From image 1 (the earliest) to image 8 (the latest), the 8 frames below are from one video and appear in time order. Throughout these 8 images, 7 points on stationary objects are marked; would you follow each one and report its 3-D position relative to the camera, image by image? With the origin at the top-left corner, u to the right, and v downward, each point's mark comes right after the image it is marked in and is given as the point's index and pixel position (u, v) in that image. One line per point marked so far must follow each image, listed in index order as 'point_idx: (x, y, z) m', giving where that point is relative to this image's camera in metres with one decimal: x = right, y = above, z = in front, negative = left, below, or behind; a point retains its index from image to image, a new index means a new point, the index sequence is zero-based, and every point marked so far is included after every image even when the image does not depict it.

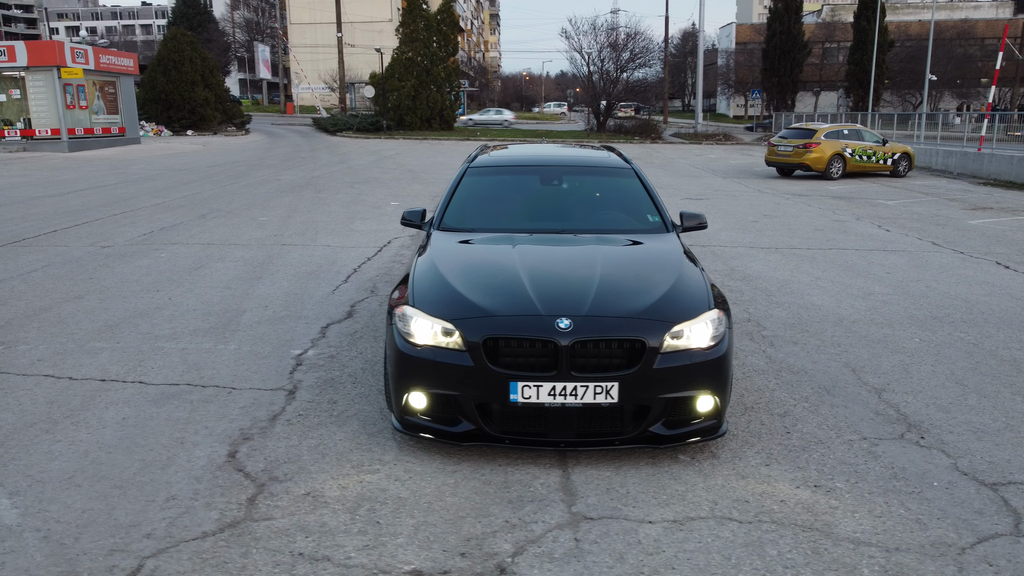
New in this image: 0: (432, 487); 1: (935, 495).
0: (-0.4, -0.9, +3.7) m
1: (+1.9, -0.9, +3.7) m
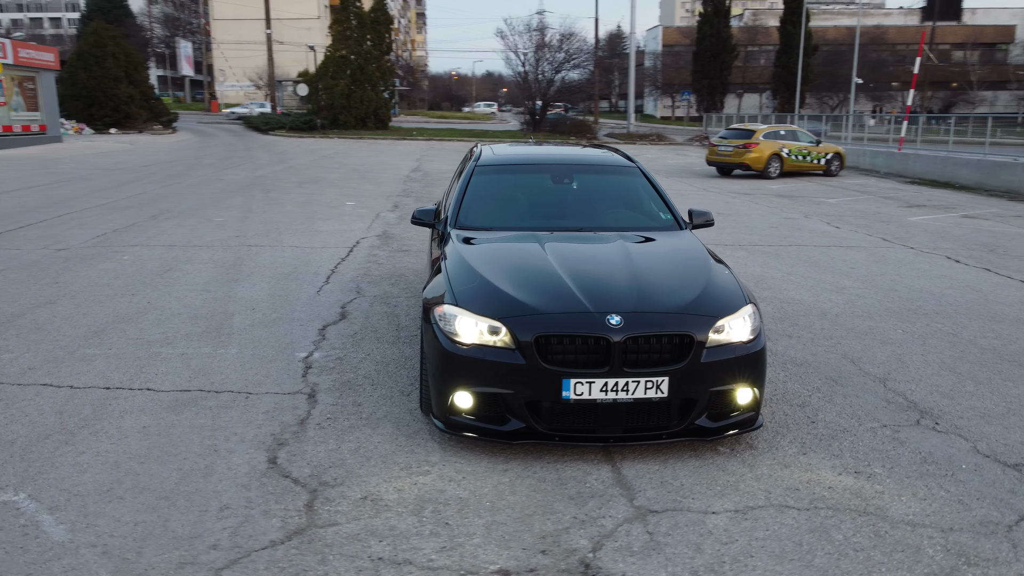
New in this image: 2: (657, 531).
0: (-0.1, -0.9, +3.7) m
1: (+2.2, -0.9, +3.9) m
2: (+0.6, -1.0, +3.3) m
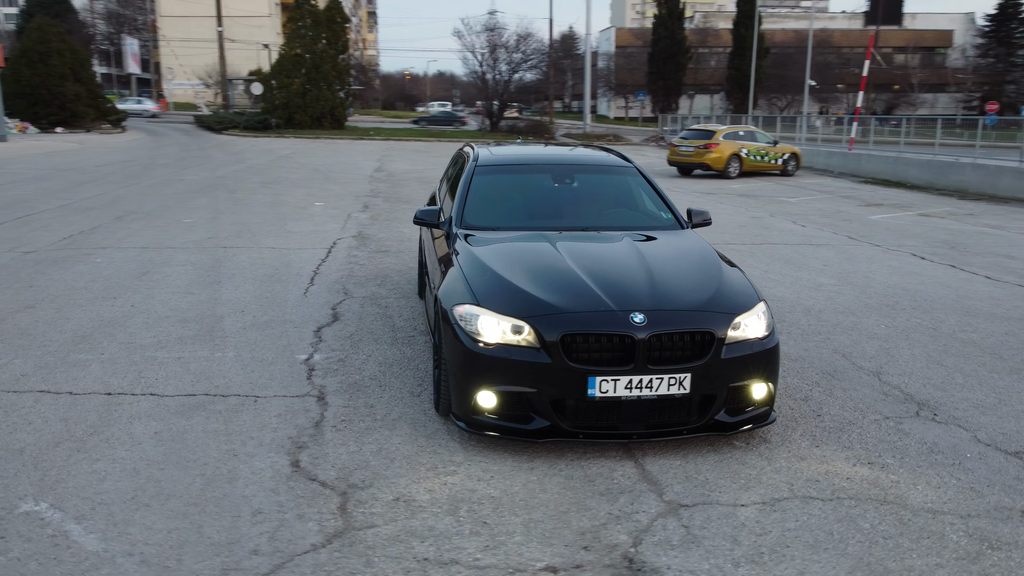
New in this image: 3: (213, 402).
0: (0.0, -0.9, +3.7) m
1: (+2.3, -0.9, +4.0) m
2: (+0.8, -1.0, +3.4) m
3: (-1.7, -0.6, +4.6) m
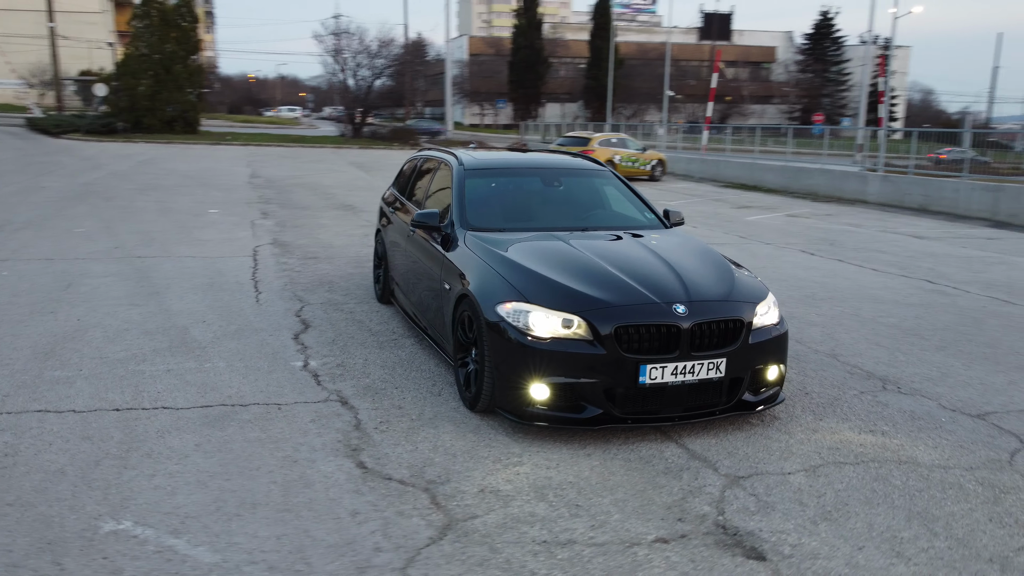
0: (+0.4, -0.9, +3.9) m
1: (+2.5, -0.8, +4.7) m
2: (+1.1, -0.9, +3.7) m
3: (-1.5, -0.7, +4.5) m
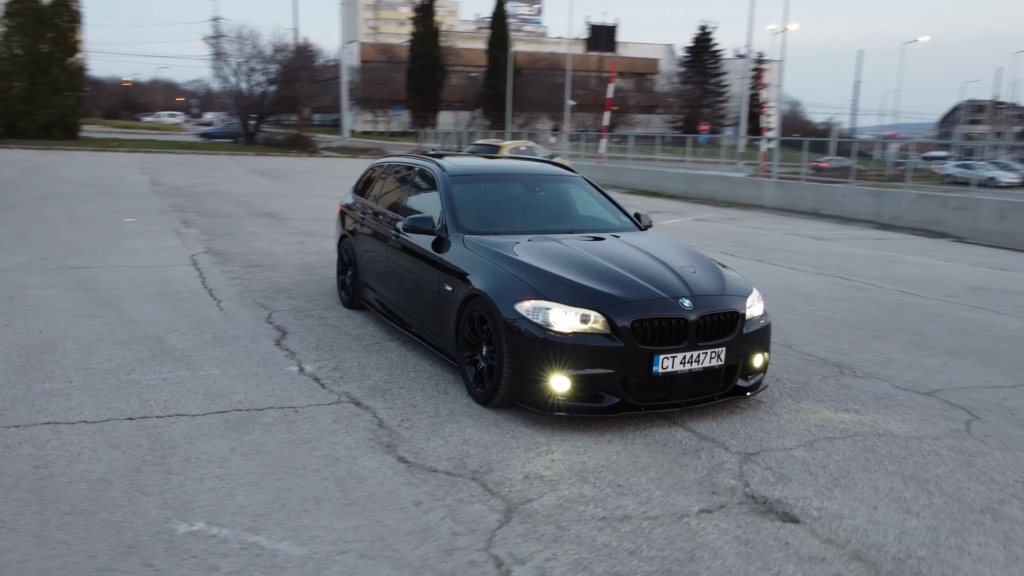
0: (+0.5, -0.9, +4.2) m
1: (+2.6, -0.7, +5.2) m
2: (+1.3, -0.9, +4.1) m
3: (-1.4, -0.7, +4.5) m
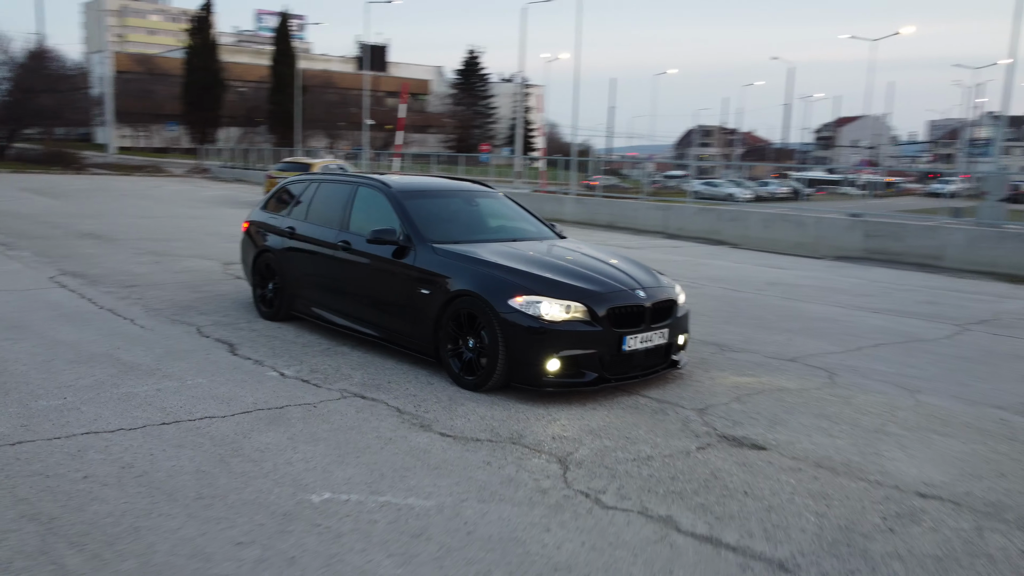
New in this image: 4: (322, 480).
0: (+0.6, -0.8, +5.1) m
1: (+2.2, -0.7, +6.7) m
2: (+1.4, -0.8, +5.3) m
3: (-1.4, -0.8, +4.9) m
4: (-0.9, -0.9, +3.9) m
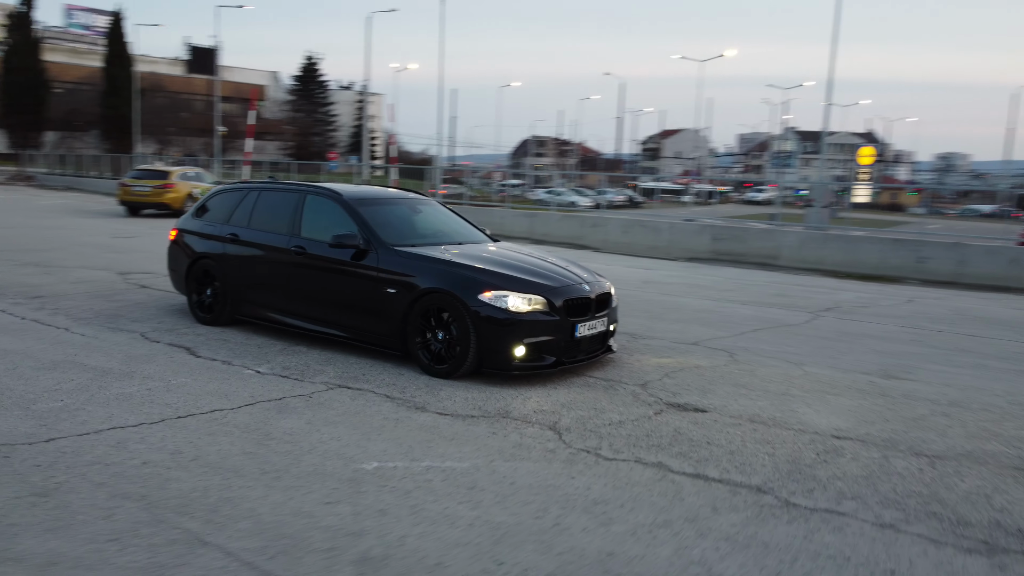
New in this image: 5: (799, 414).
0: (+0.4, -0.8, +5.9) m
1: (+1.7, -0.6, +7.8) m
2: (+1.1, -0.8, +6.2) m
3: (-1.5, -0.8, +5.3) m
4: (-0.8, -0.9, +4.4) m
5: (+2.0, -0.9, +5.7) m
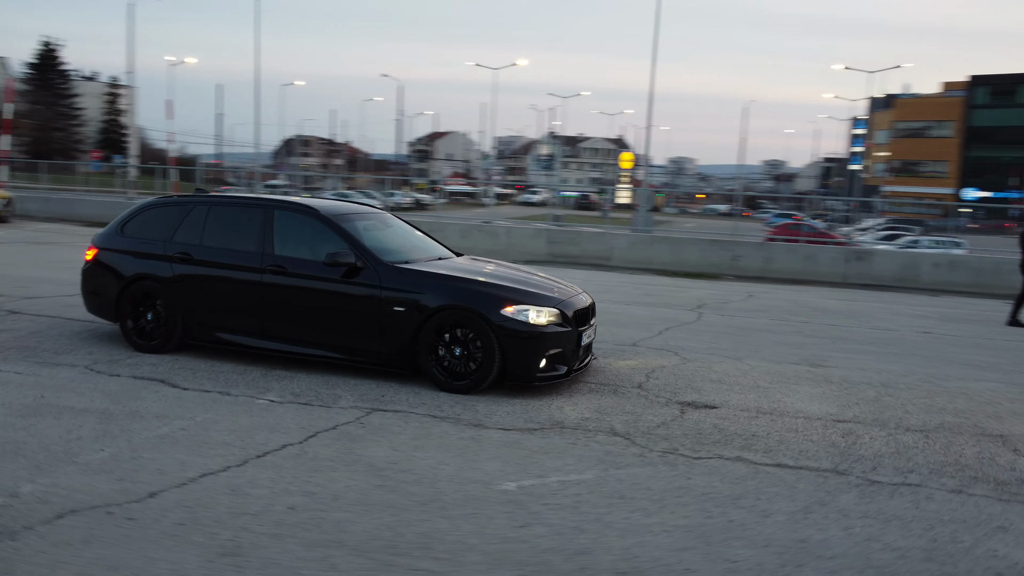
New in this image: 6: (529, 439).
0: (+0.6, -0.9, +6.2) m
1: (+1.3, -0.6, +8.4) m
2: (+1.2, -0.8, +6.7) m
3: (-1.1, -0.9, +5.1) m
4: (-0.2, -1.0, +4.4) m
5: (+2.2, -0.9, +6.5) m
6: (+0.1, -1.0, +5.1) m
